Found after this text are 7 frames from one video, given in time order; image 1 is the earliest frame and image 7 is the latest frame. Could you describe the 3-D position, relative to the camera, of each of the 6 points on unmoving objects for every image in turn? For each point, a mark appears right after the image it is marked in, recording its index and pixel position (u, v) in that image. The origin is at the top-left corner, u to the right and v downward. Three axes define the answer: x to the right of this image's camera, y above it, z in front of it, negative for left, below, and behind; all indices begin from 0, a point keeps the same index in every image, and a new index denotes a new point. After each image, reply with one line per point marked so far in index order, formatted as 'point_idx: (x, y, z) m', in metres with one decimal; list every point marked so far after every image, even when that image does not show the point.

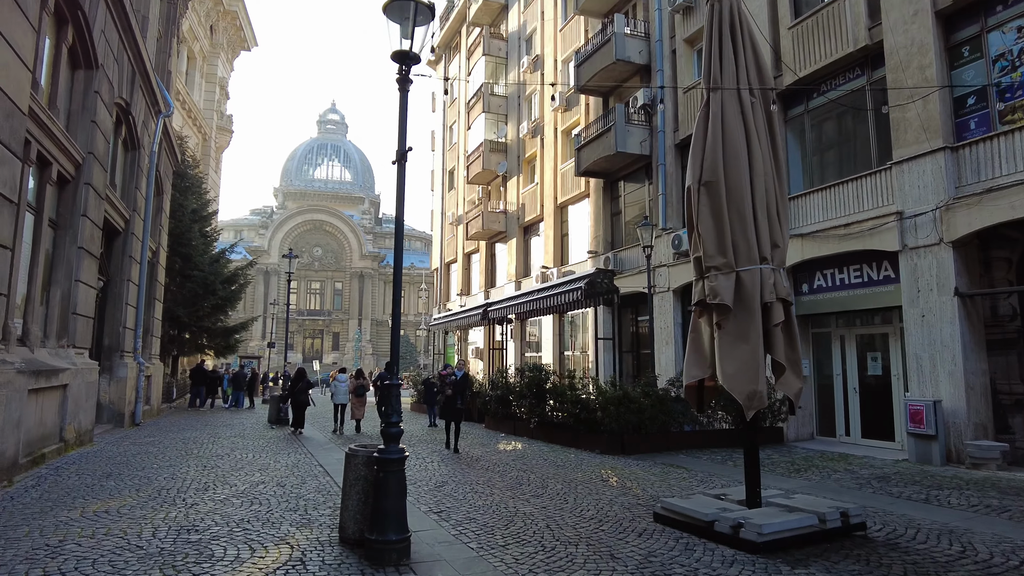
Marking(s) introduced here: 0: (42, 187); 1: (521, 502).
0: (-7.2, +1.6, +10.2) m
1: (+0.1, -2.4, +7.4) m
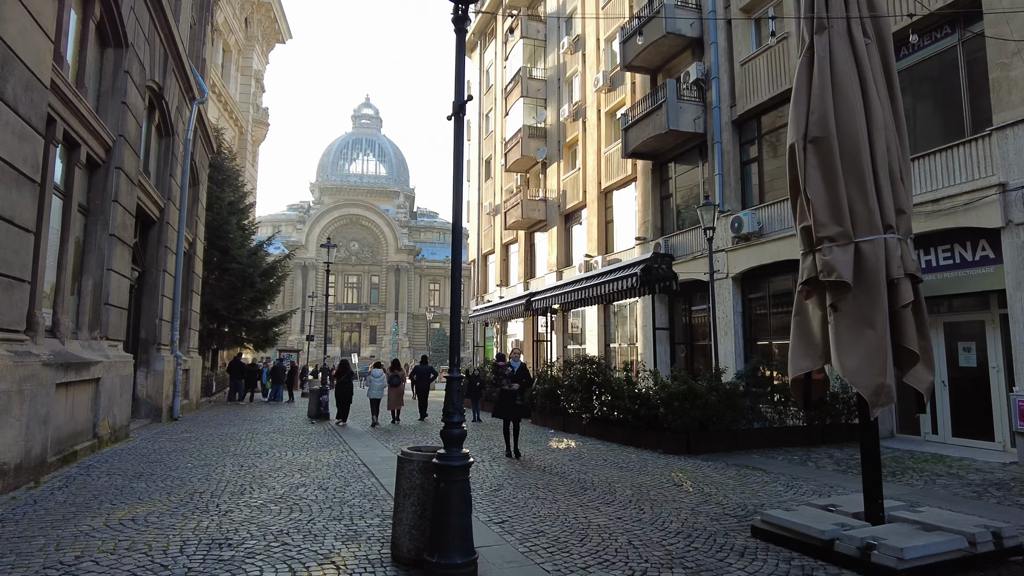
0: (-6.4, +1.7, +9.6) m
1: (+0.8, -2.2, +6.6) m
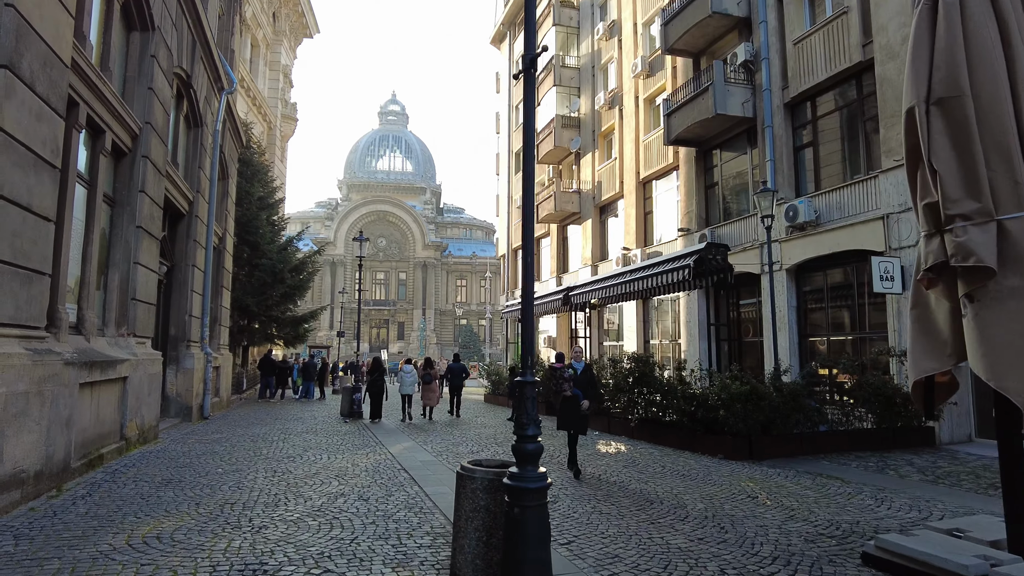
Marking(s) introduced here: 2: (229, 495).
0: (-5.8, +1.8, +9.1) m
1: (+1.4, -2.1, +5.8) m
2: (-2.9, -2.1, +6.8) m
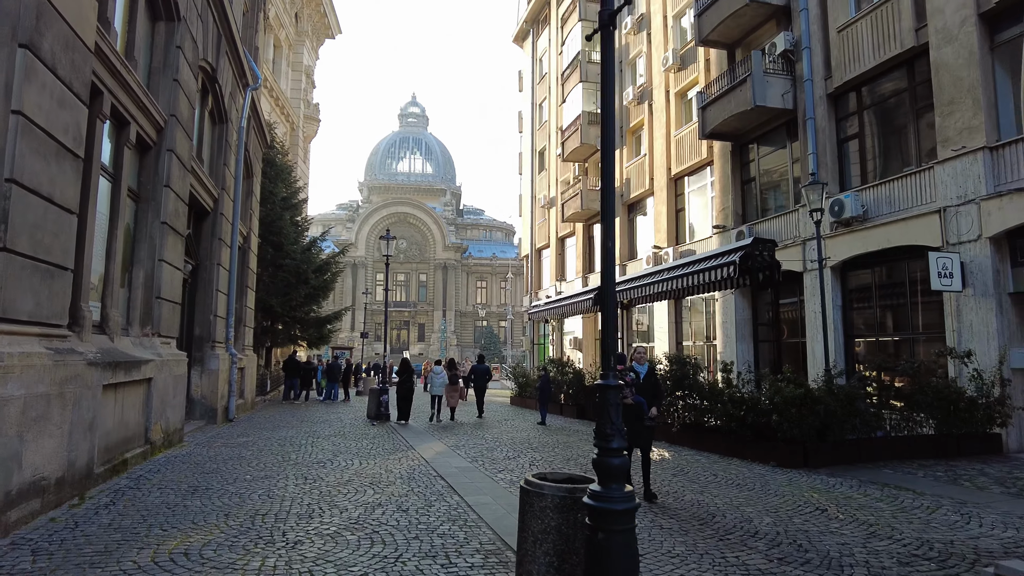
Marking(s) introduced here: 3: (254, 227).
0: (-5.2, +1.8, +8.8) m
1: (+1.8, -2.1, +5.3) m
2: (-2.4, -2.1, +6.4) m
3: (-7.7, +1.8, +19.8) m
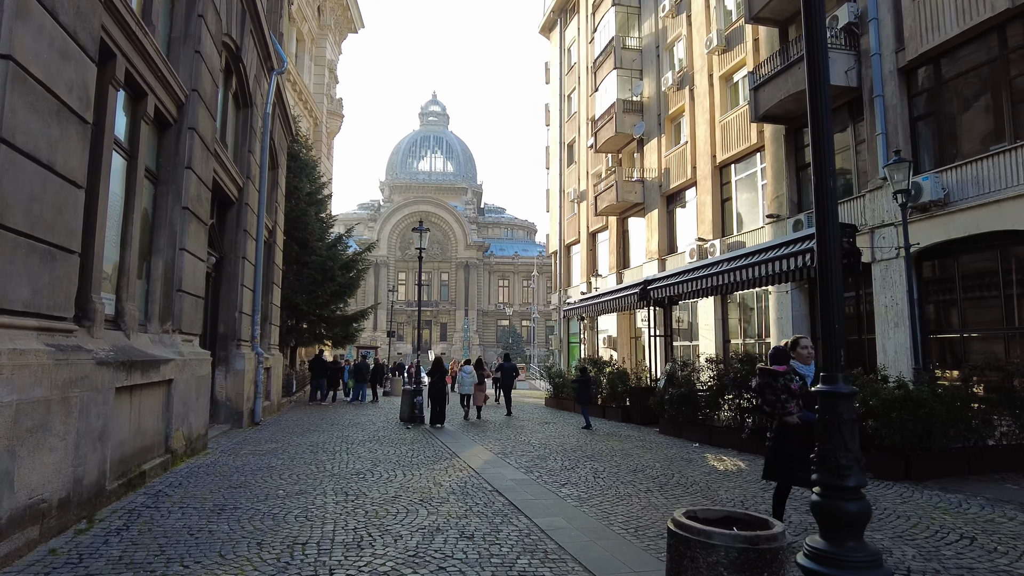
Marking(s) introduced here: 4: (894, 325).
0: (-4.5, +1.9, +7.9) m
1: (+2.5, -1.9, +4.1) m
2: (-1.8, -2.0, +5.4) m
3: (-6.7, +1.9, +19.0) m
4: (+7.9, -0.7, +13.6) m
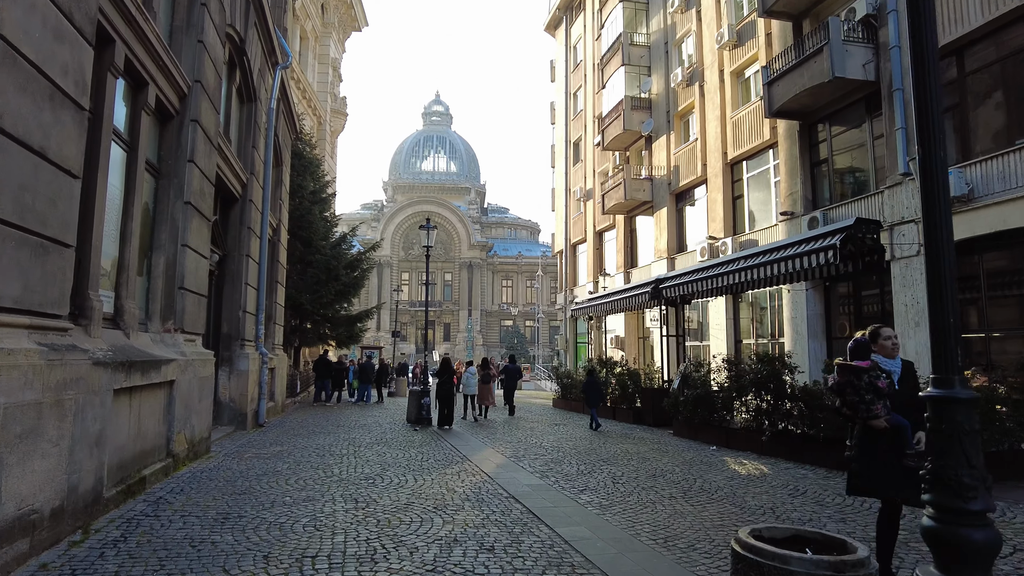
0: (-4.3, +2.0, +7.6) m
1: (+2.6, -1.9, +3.8) m
2: (-1.6, -1.9, +5.1) m
3: (-6.5, +1.9, +18.6) m
4: (+8.1, -0.7, +13.2) m
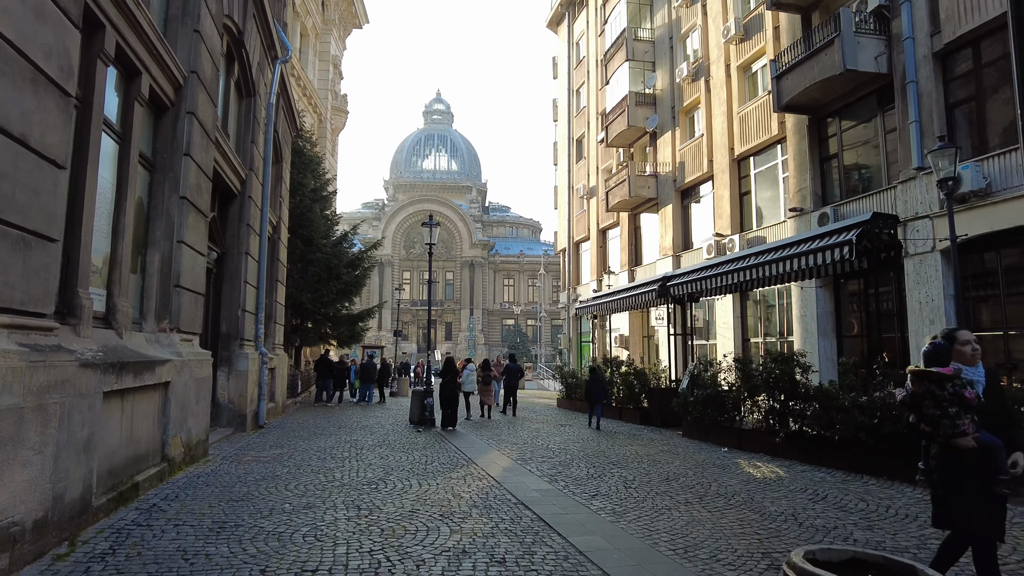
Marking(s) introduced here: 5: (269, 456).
0: (-4.2, +2.0, +7.3) m
1: (+2.7, -1.9, +3.5) m
2: (-1.5, -1.9, +4.8) m
3: (-6.3, +2.0, +18.4) m
4: (+8.2, -0.7, +12.9) m
5: (-3.5, -2.4, +9.4) m
